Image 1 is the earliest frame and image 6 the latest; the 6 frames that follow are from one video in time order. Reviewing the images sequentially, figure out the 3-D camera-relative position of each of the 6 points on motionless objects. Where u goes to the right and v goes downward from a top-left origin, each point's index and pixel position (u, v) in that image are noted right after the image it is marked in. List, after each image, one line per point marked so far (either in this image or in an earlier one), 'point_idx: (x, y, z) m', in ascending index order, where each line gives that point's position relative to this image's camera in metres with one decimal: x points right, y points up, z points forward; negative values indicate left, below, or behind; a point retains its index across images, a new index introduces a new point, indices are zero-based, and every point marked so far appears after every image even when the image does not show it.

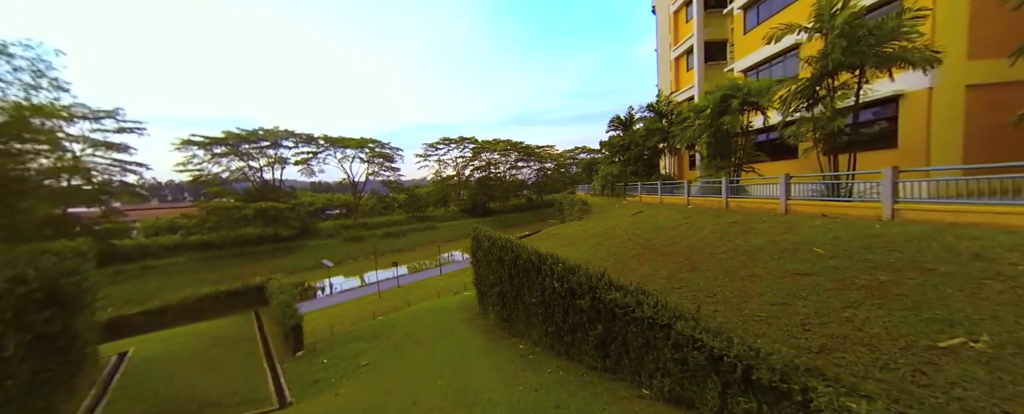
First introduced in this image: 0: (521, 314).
0: (+0.3, -3.0, +8.3) m
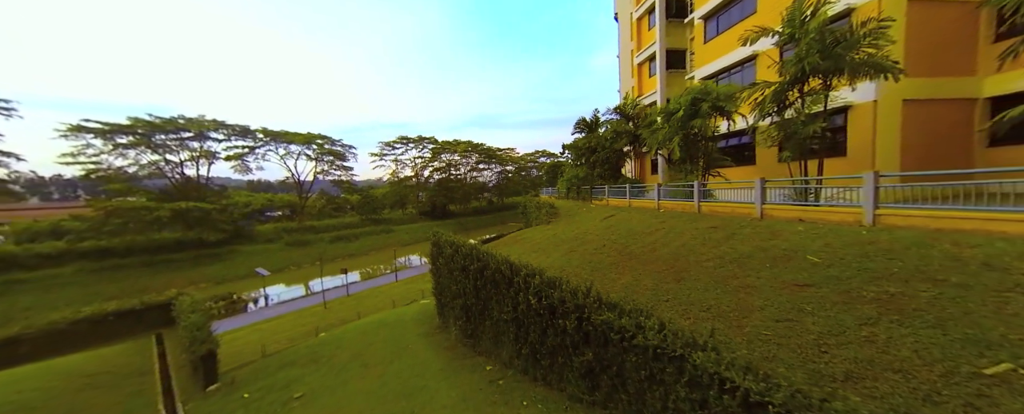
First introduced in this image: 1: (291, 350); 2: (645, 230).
0: (-0.6, -3.1, +7.4) m
1: (-9.9, -6.4, +13.2) m
2: (+3.7, -0.6, +8.1) m
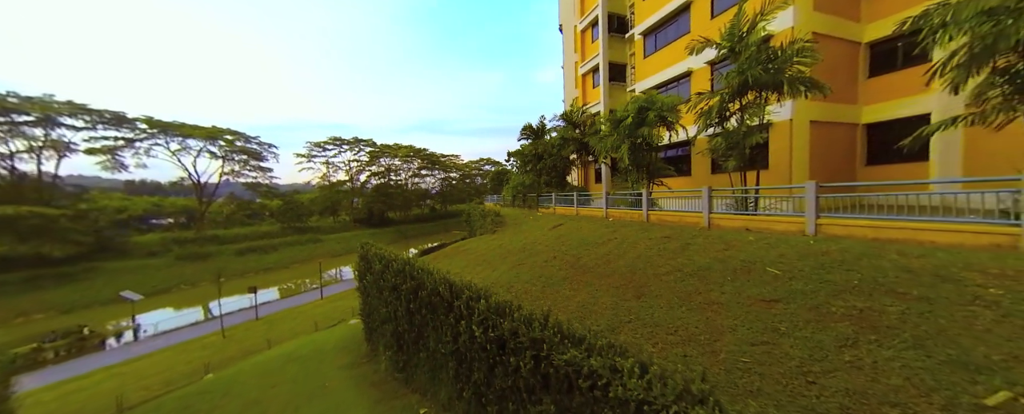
0: (-1.8, -3.3, +6.1) m
1: (-12.1, -6.6, +10.0) m
2: (+2.2, -0.9, +7.7) m
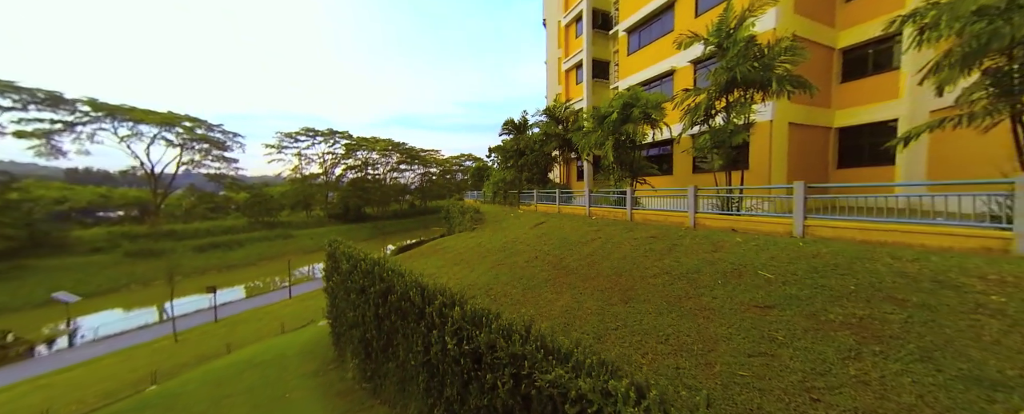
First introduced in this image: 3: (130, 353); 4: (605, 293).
0: (-2.3, -3.2, +5.6) m
1: (-12.8, -6.4, +8.9) m
2: (+1.7, -0.8, +7.4) m
3: (-19.9, -7.6, +15.2) m
4: (+1.6, -1.5, +4.9) m
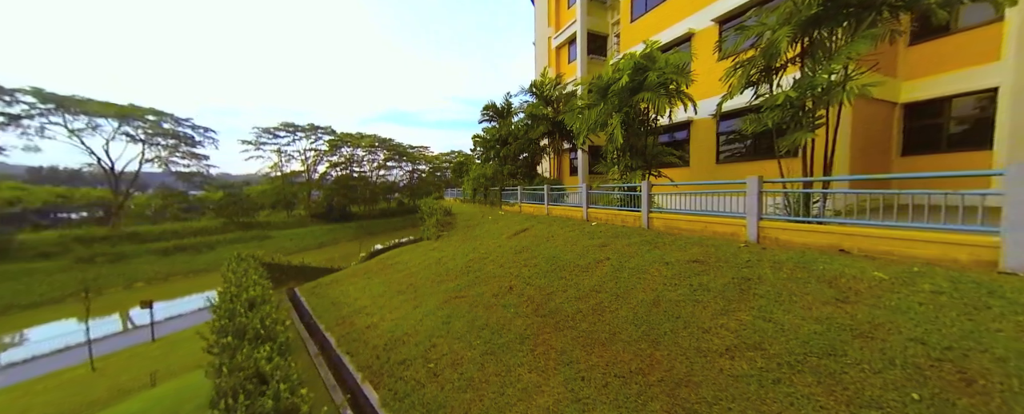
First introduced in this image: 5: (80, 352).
0: (-2.8, -3.3, +3.0) m
1: (-13.4, -6.5, +6.1) m
2: (+1.1, -0.9, +4.9) m
3: (-20.7, -7.7, +12.2) m
4: (+1.0, -1.5, +2.5) m
5: (-22.7, -7.6, +14.8) m
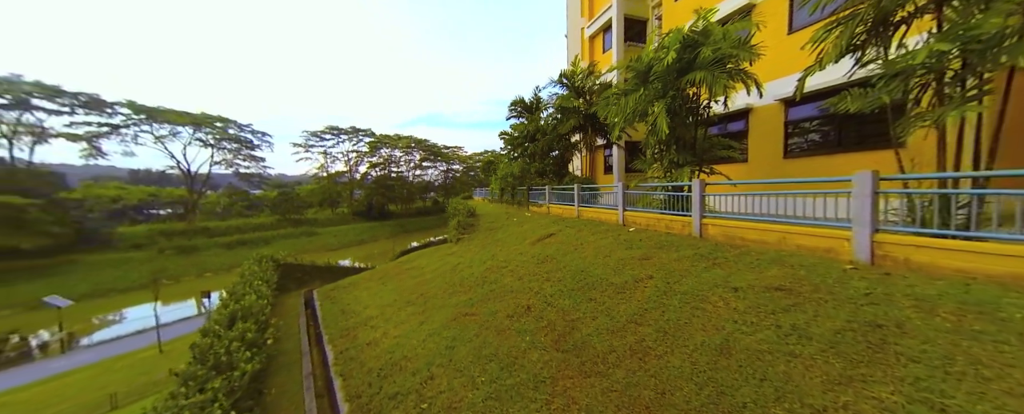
0: (-2.8, -3.3, +2.5) m
1: (-13.0, -6.5, +6.7) m
2: (+1.3, -0.9, +4.0) m
3: (-19.6, -7.6, +13.6) m
4: (+1.0, -1.6, +1.6) m
5: (-21.2, -7.4, +16.4) m
